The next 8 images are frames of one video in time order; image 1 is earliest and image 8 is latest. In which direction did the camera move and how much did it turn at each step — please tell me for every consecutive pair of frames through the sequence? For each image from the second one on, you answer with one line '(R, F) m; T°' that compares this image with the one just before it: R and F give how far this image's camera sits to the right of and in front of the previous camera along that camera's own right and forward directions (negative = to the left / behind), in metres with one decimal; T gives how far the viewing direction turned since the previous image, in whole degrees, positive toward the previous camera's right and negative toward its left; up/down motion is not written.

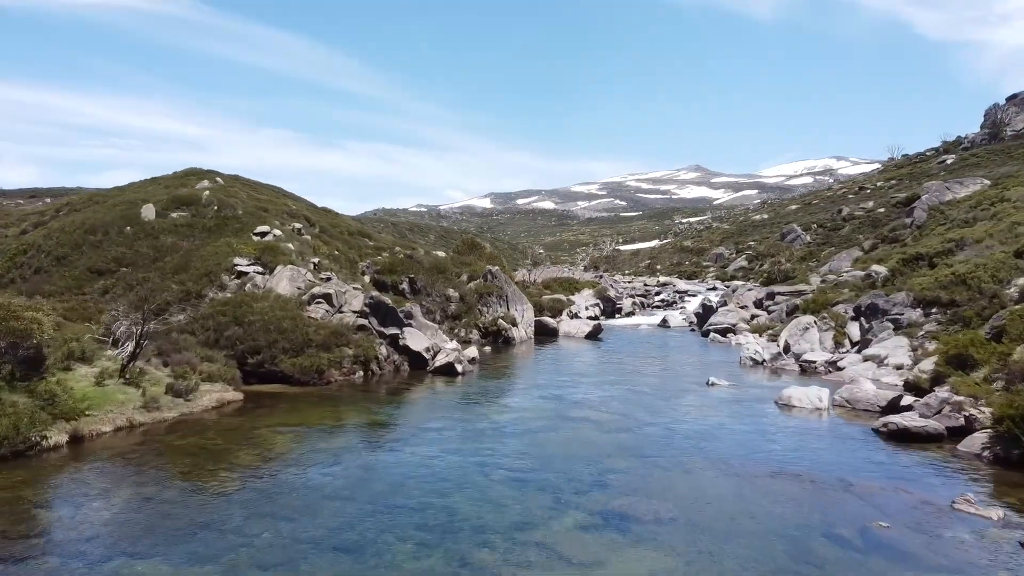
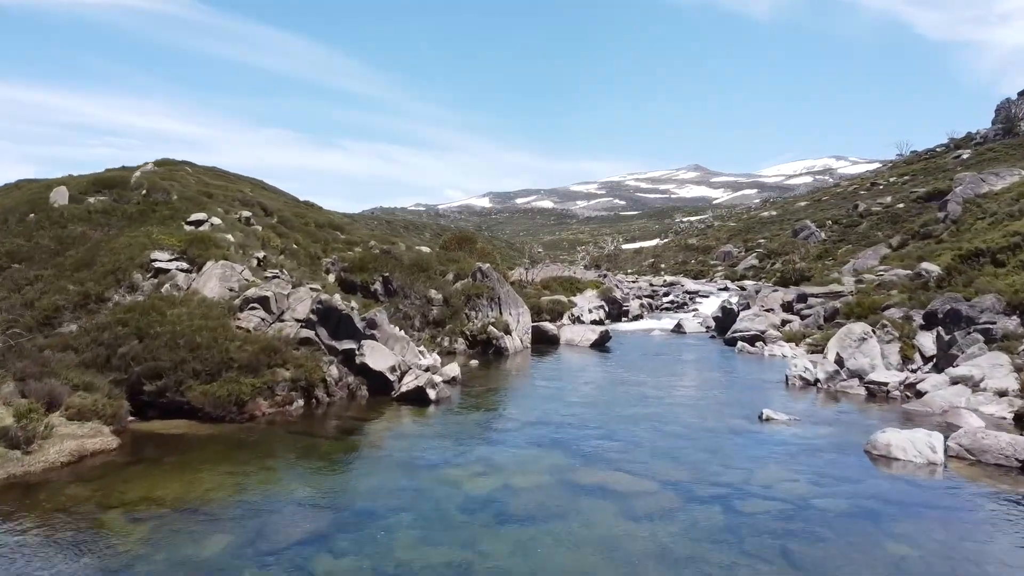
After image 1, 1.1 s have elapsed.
(+0.3, +5.8) m; 0°
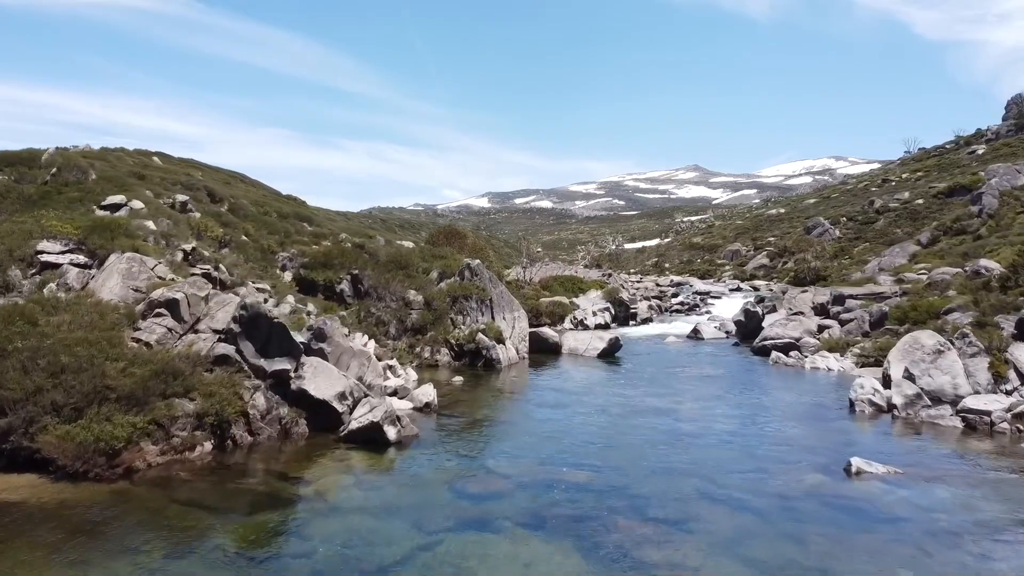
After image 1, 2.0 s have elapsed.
(+0.2, +5.0) m; 0°
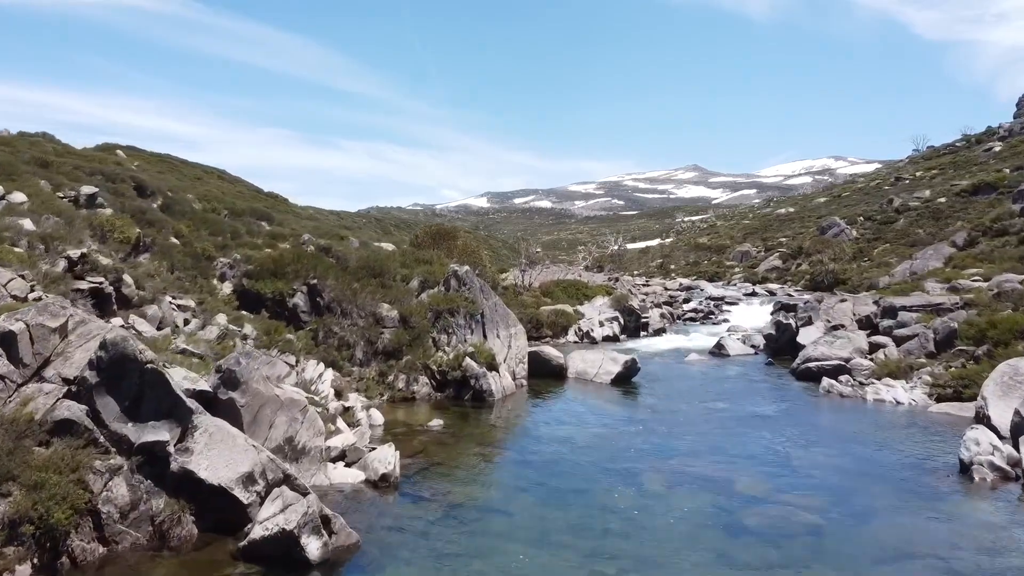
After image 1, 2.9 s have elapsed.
(+0.1, +4.9) m; 0°
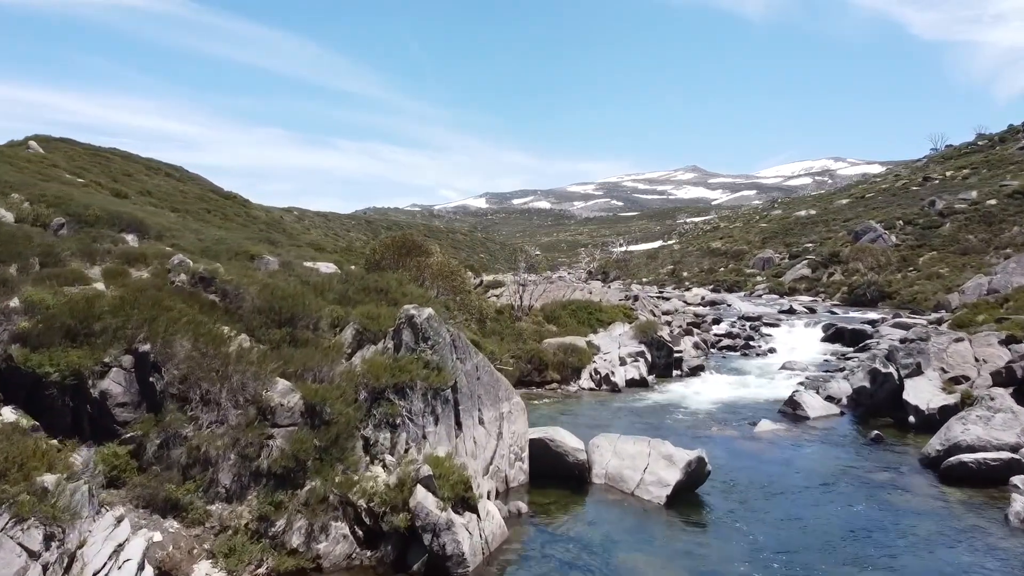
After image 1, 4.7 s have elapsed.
(+0.2, +9.0) m; 0°
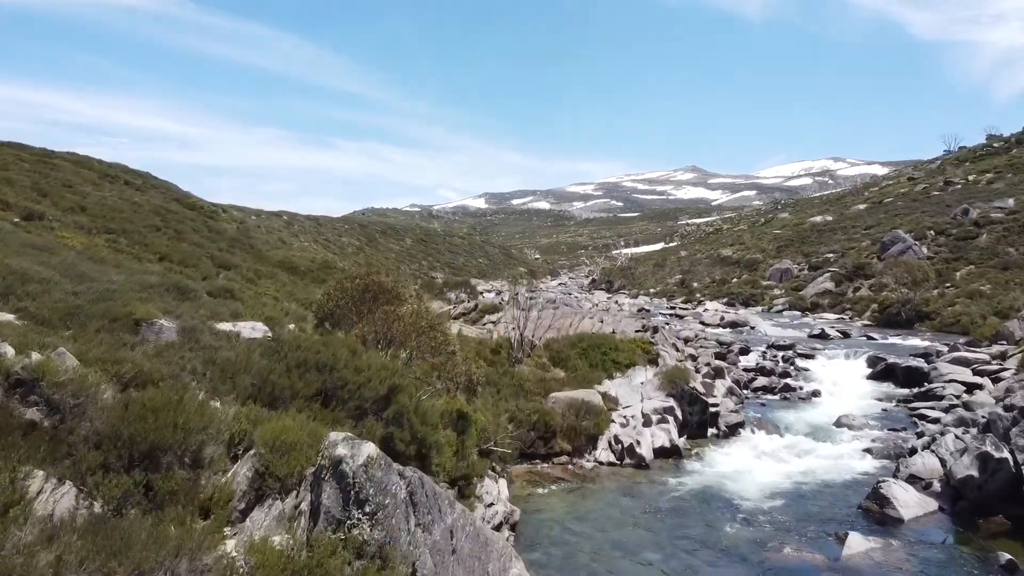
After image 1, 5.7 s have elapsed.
(0.0, +5.6) m; 0°
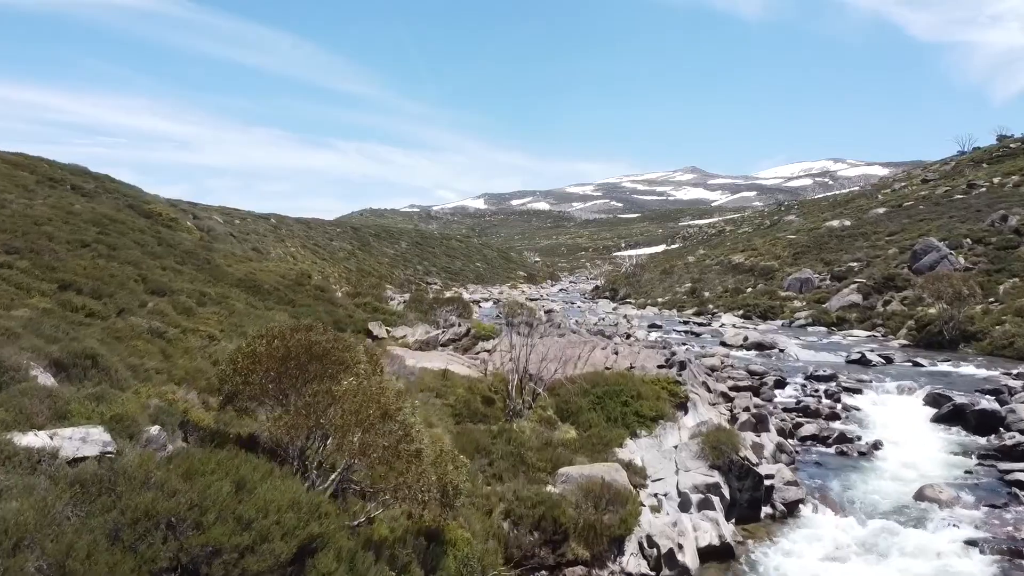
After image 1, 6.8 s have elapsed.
(+0.1, +5.7) m; 0°
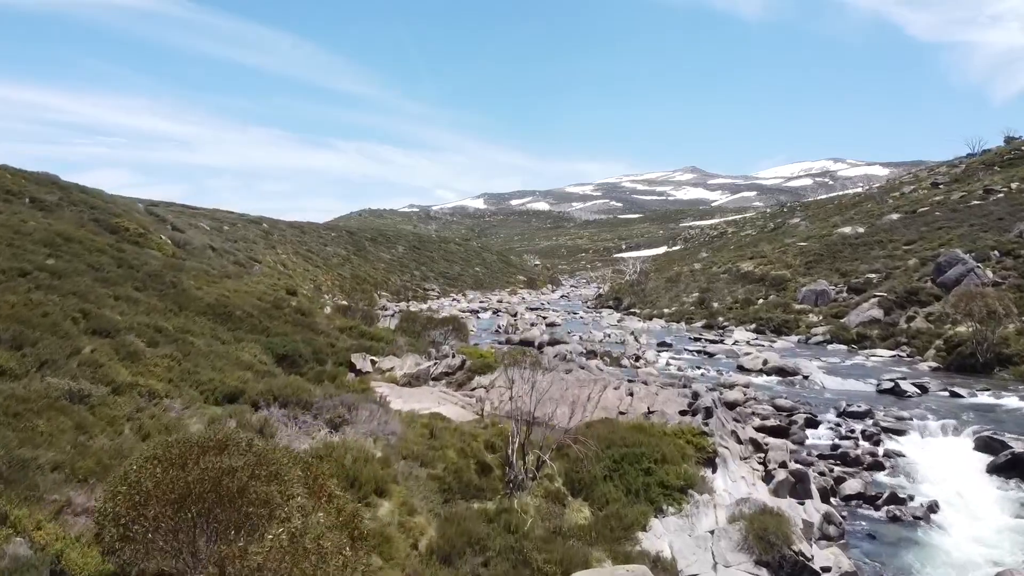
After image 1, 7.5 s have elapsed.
(0.0, +3.6) m; 0°
